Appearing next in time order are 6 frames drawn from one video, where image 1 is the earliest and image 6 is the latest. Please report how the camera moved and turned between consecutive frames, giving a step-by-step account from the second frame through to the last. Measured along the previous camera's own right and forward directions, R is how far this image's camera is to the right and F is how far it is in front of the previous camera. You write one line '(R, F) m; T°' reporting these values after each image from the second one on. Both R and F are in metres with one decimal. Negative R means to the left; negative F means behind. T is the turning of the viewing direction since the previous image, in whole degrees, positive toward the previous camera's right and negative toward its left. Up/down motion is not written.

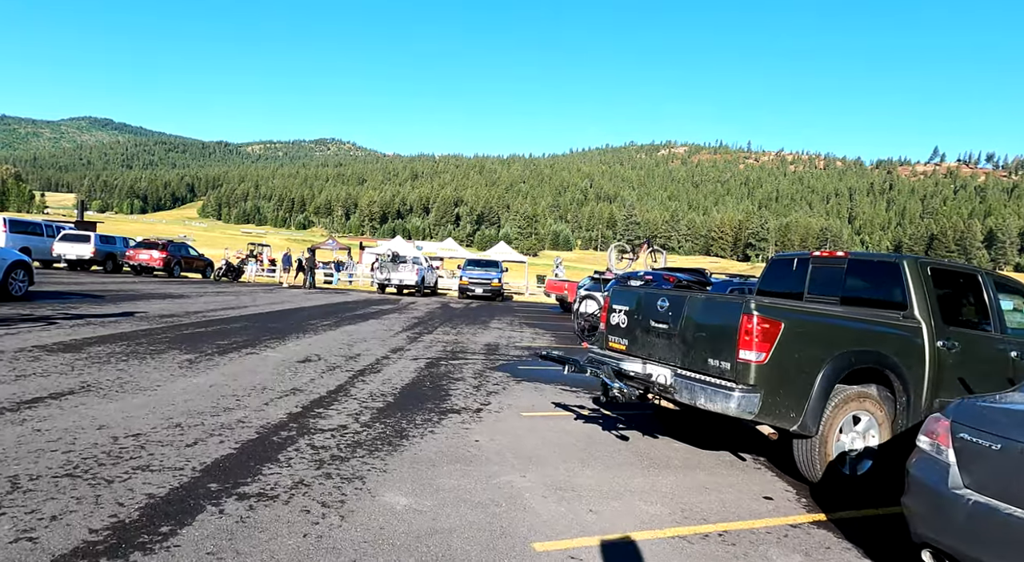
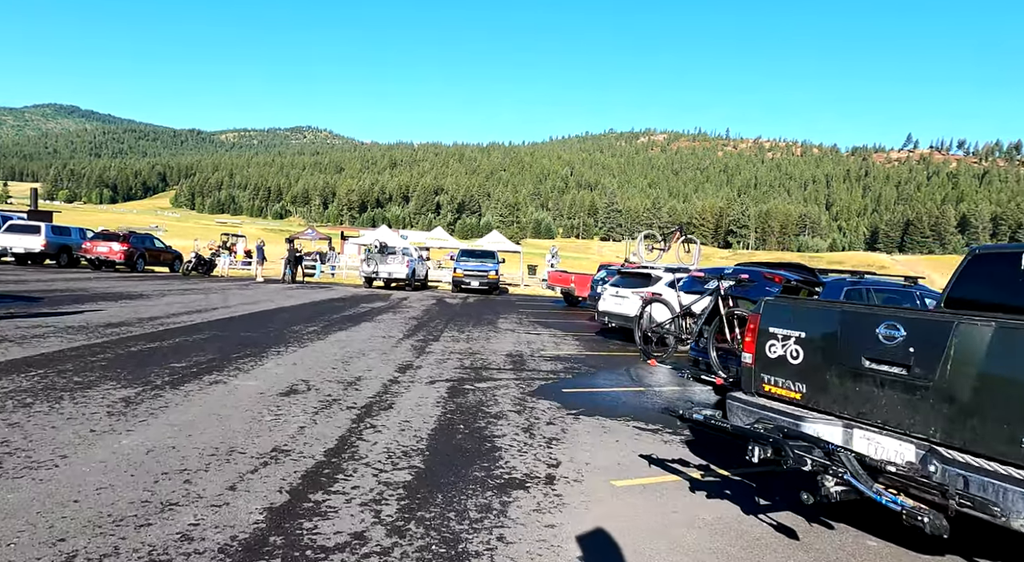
(-0.8, +2.3) m; +2°
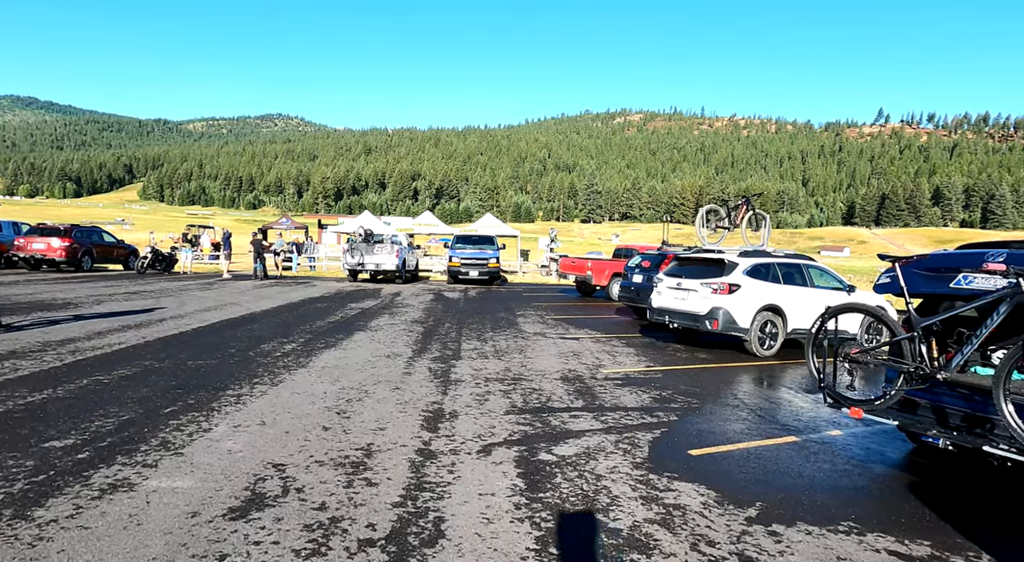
(-1.0, +3.2) m; +2°
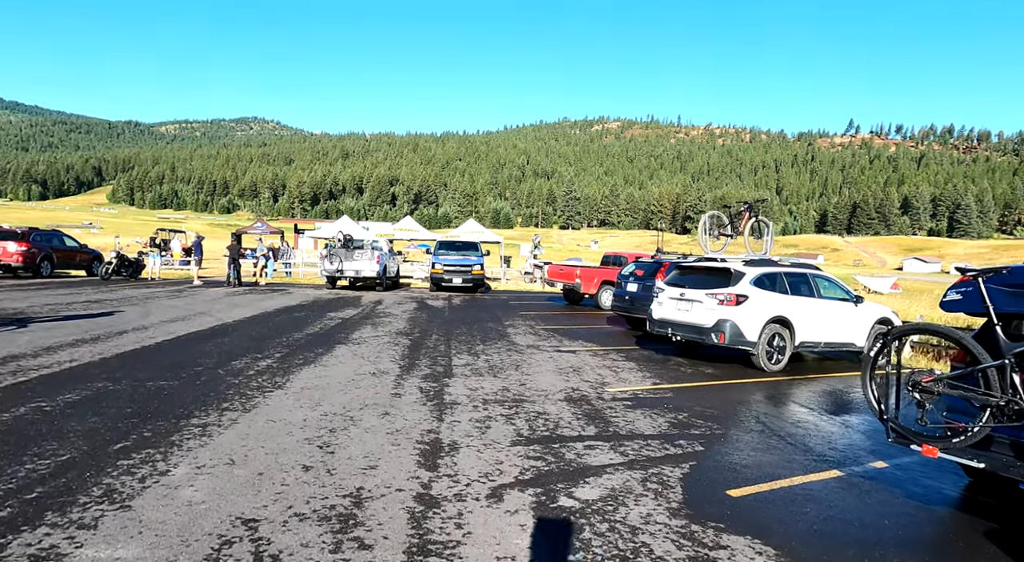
(-0.3, +0.8) m; +2°
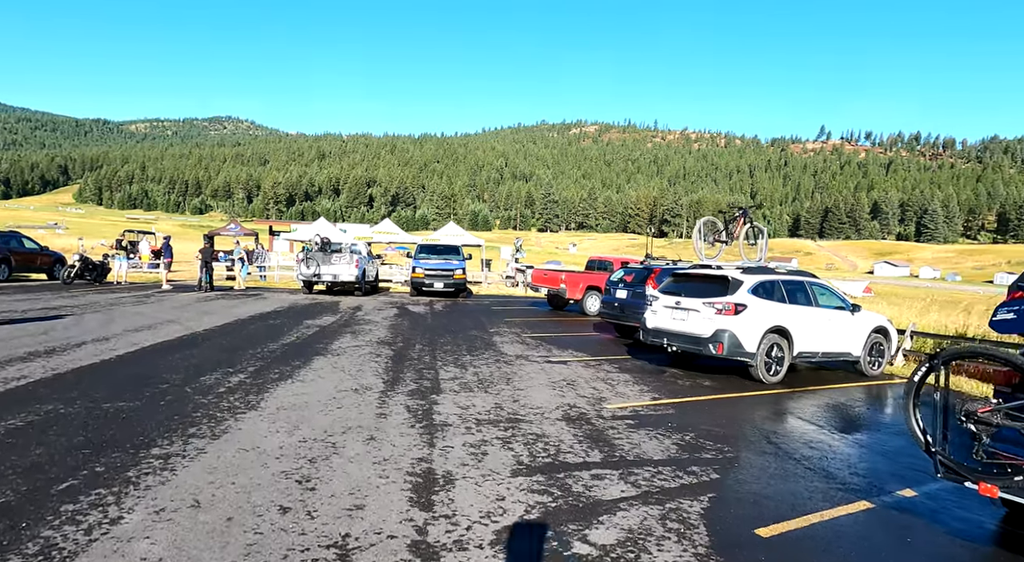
(-0.2, +0.5) m; +2°
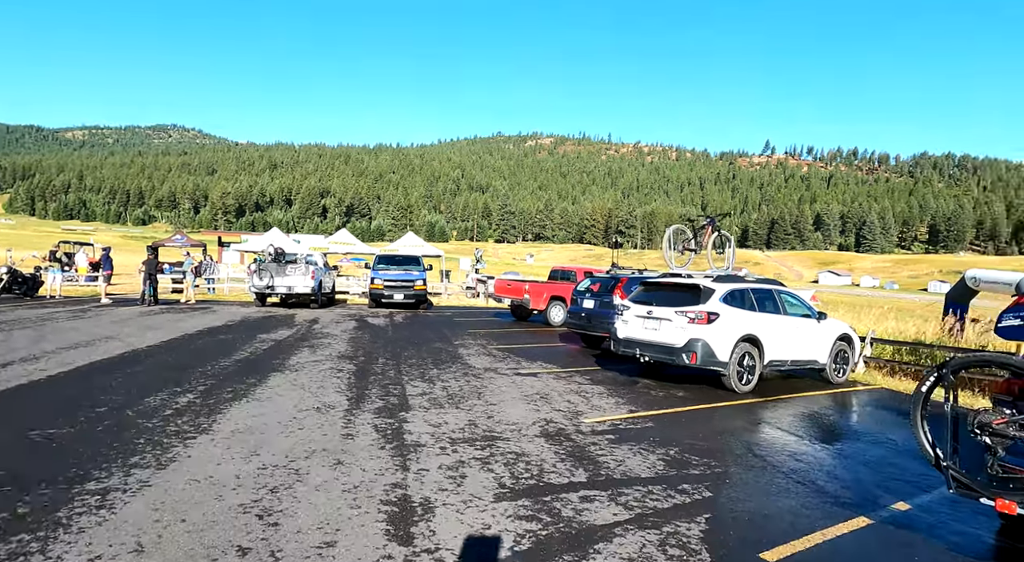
(-0.2, +0.4) m; +4°
